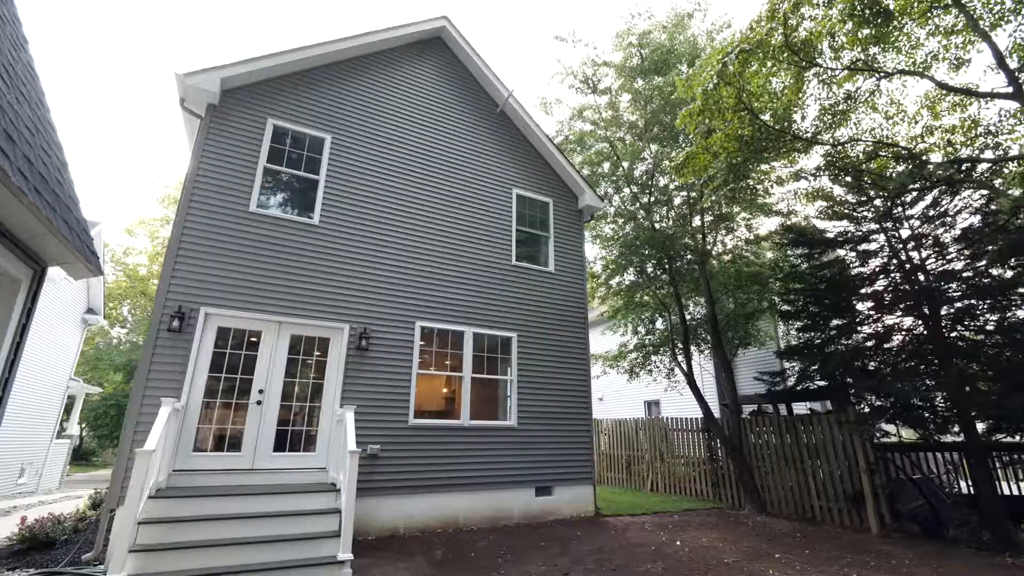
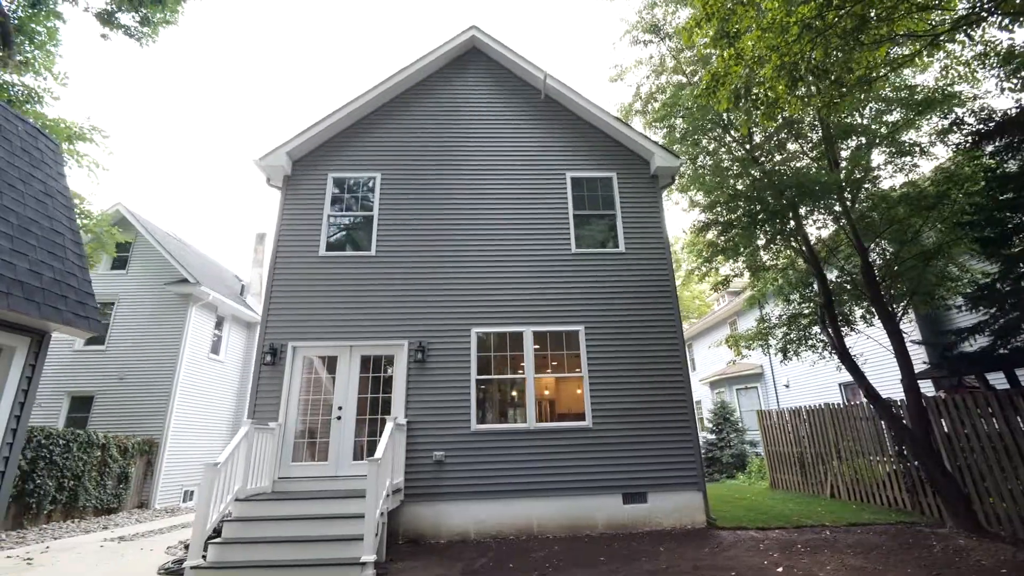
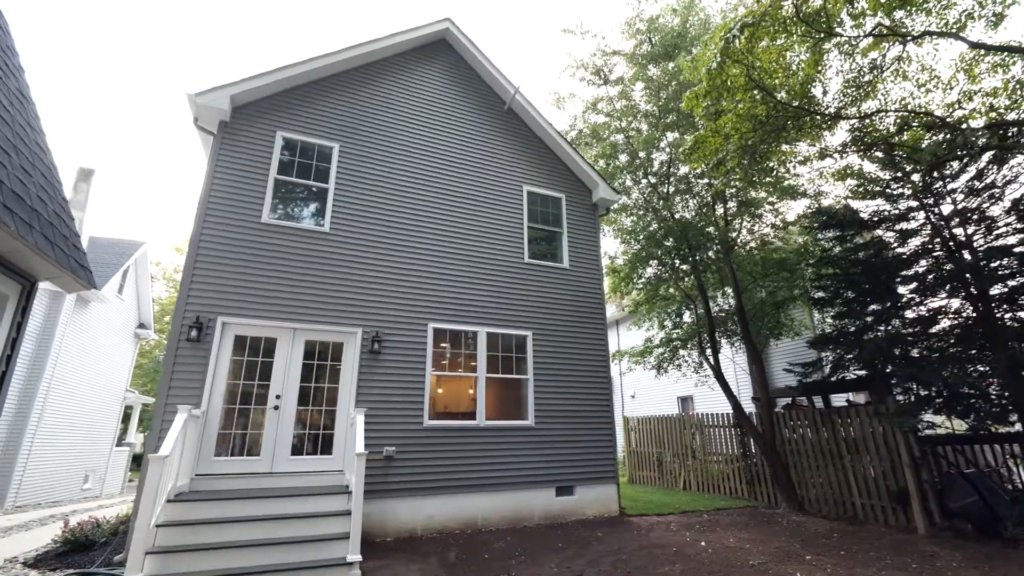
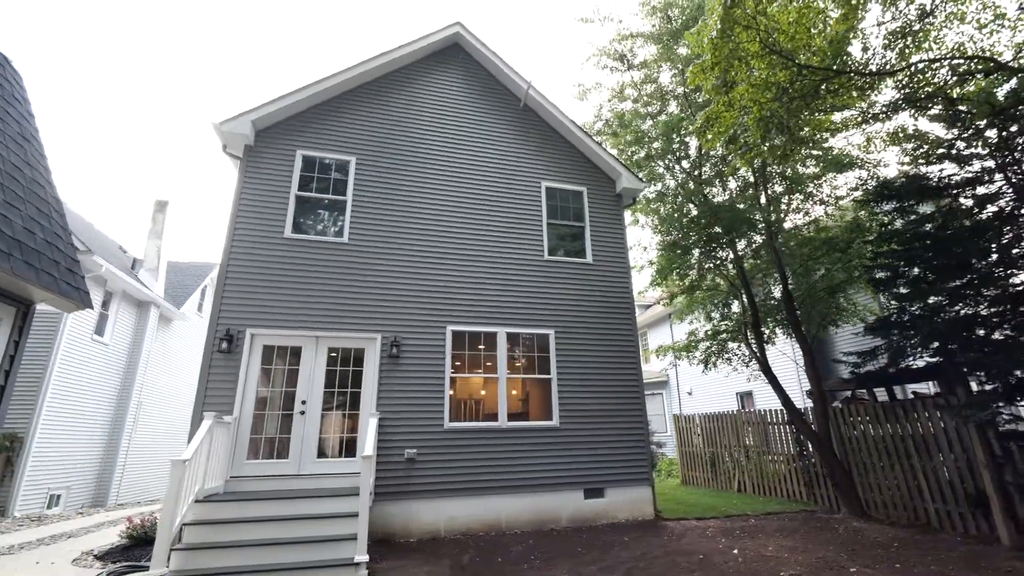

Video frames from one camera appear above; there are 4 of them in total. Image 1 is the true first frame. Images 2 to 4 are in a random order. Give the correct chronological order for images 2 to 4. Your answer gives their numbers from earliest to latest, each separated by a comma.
3, 4, 2
